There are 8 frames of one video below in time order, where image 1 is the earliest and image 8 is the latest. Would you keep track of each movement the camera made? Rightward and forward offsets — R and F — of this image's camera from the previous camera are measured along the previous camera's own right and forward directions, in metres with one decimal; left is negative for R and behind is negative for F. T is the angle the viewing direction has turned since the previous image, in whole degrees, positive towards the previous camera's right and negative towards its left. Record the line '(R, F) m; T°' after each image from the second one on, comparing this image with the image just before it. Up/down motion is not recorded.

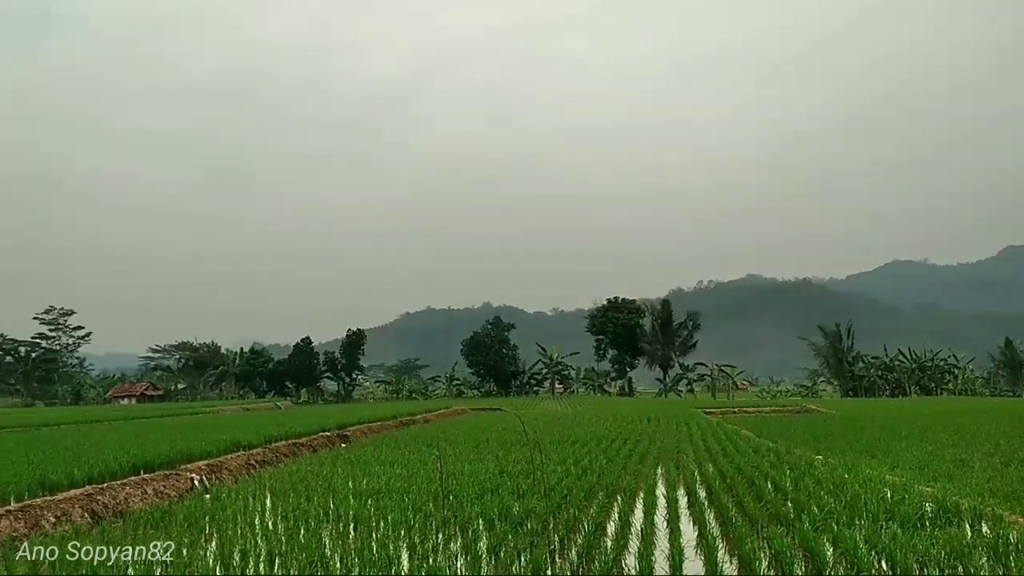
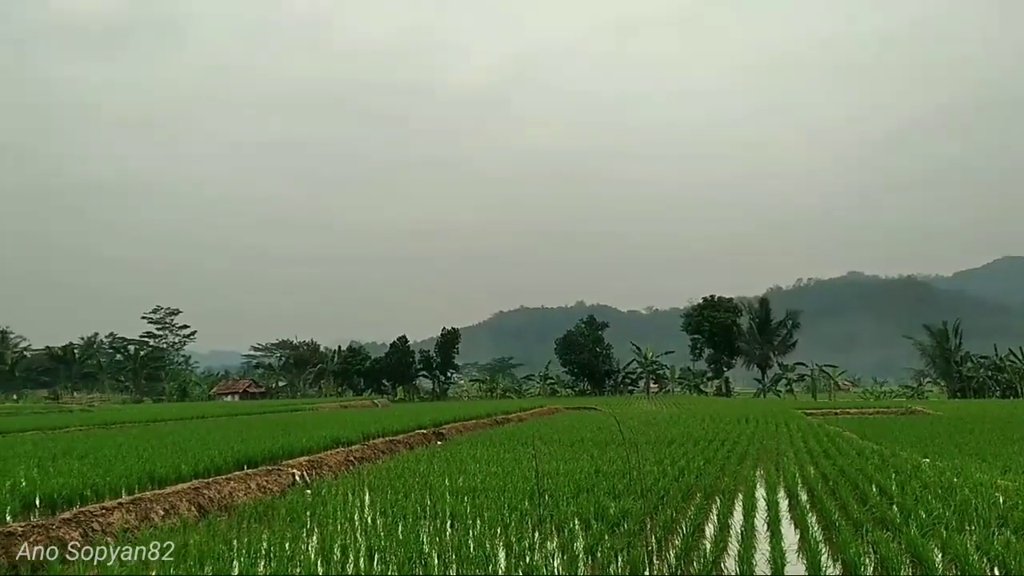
(-0.9, 0.0) m; -3°
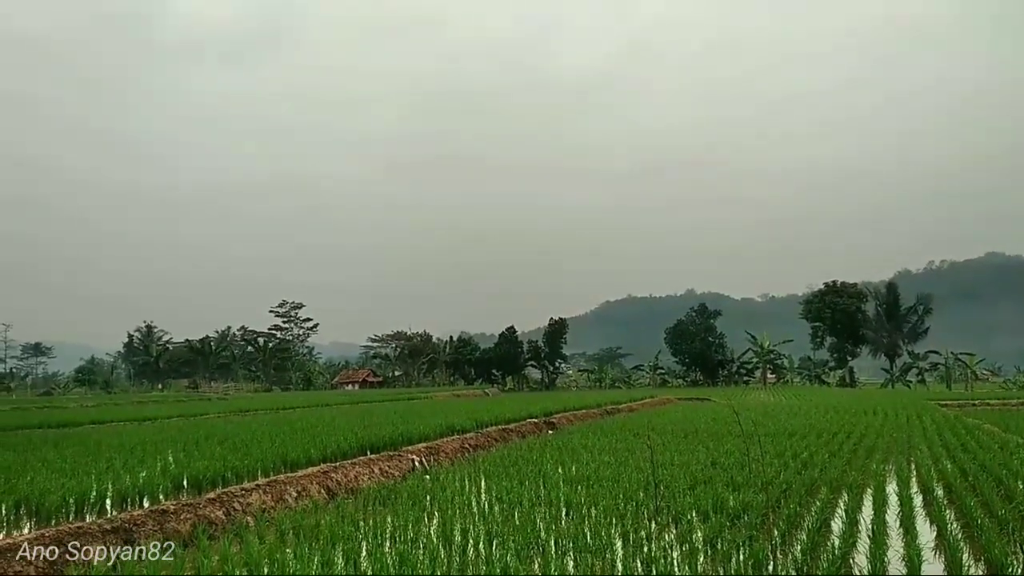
(-0.4, -0.1) m; -7°
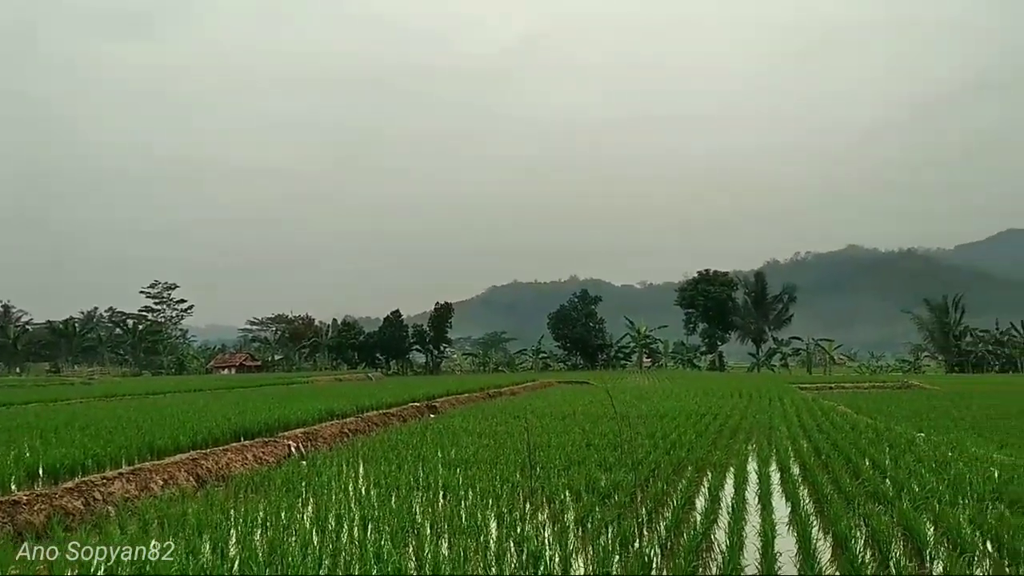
(+0.7, 0.0) m; +6°
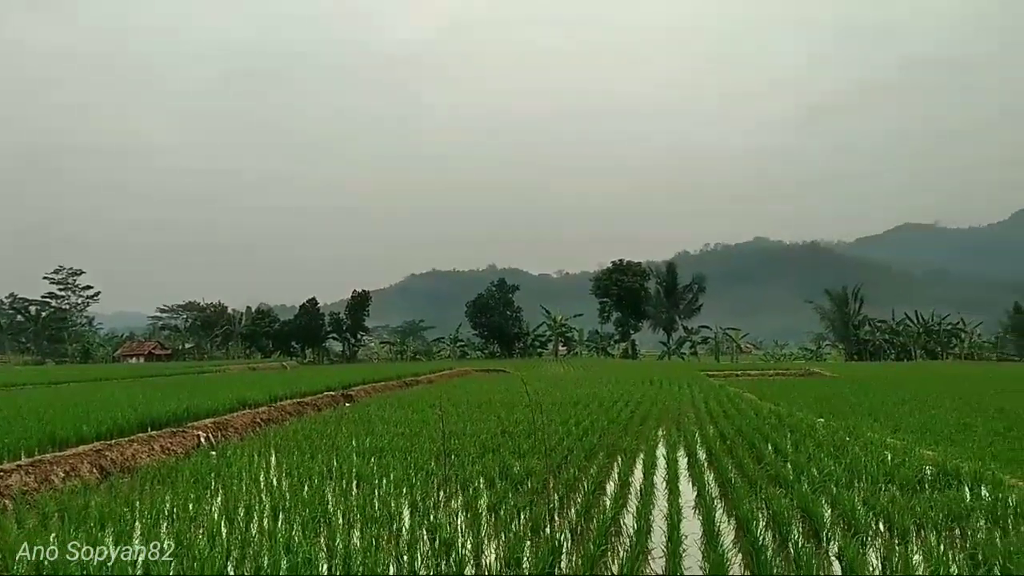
(+0.6, -0.1) m; +4°
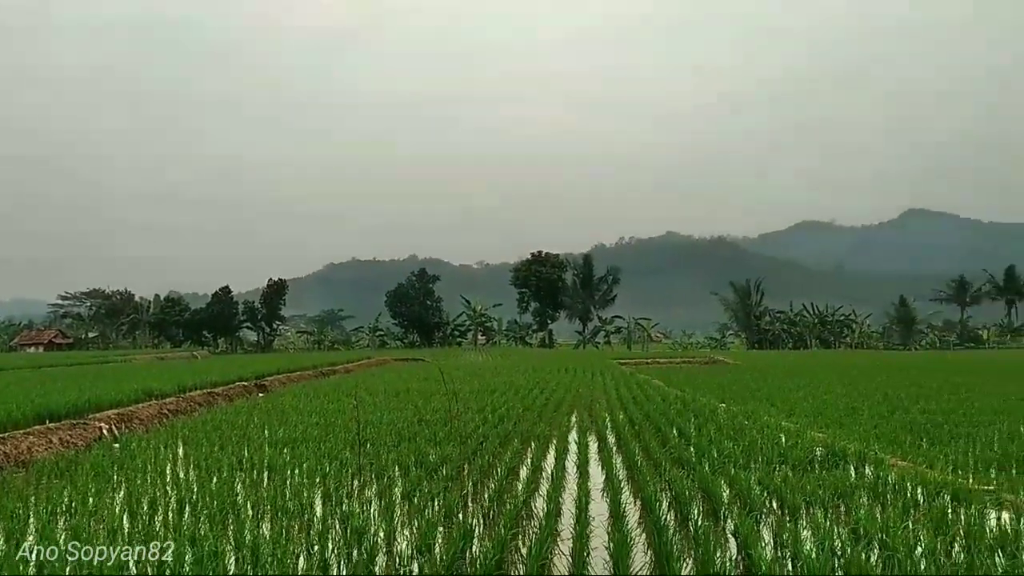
(+0.2, -0.1) m; +6°
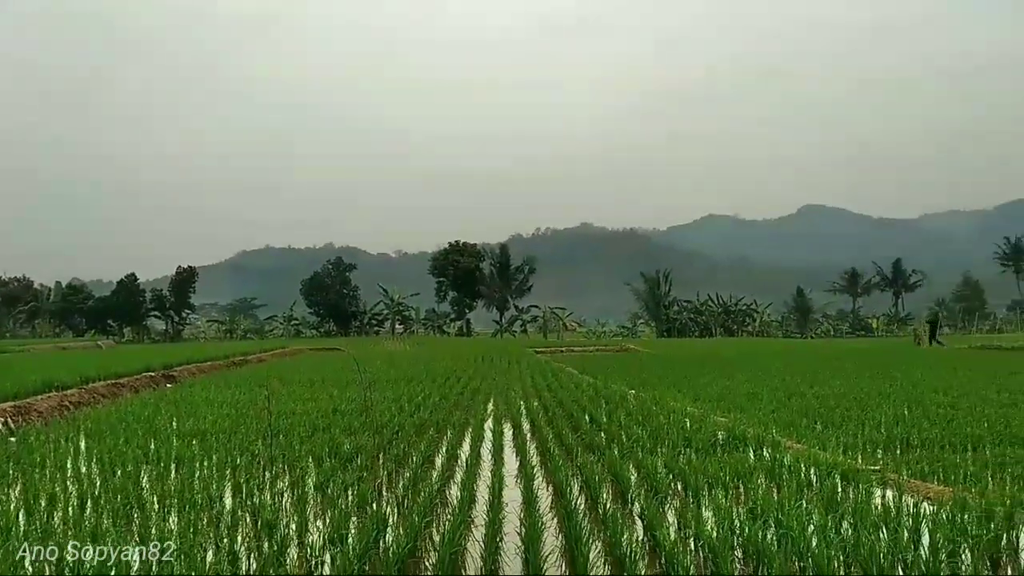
(+0.4, -0.1) m; +5°
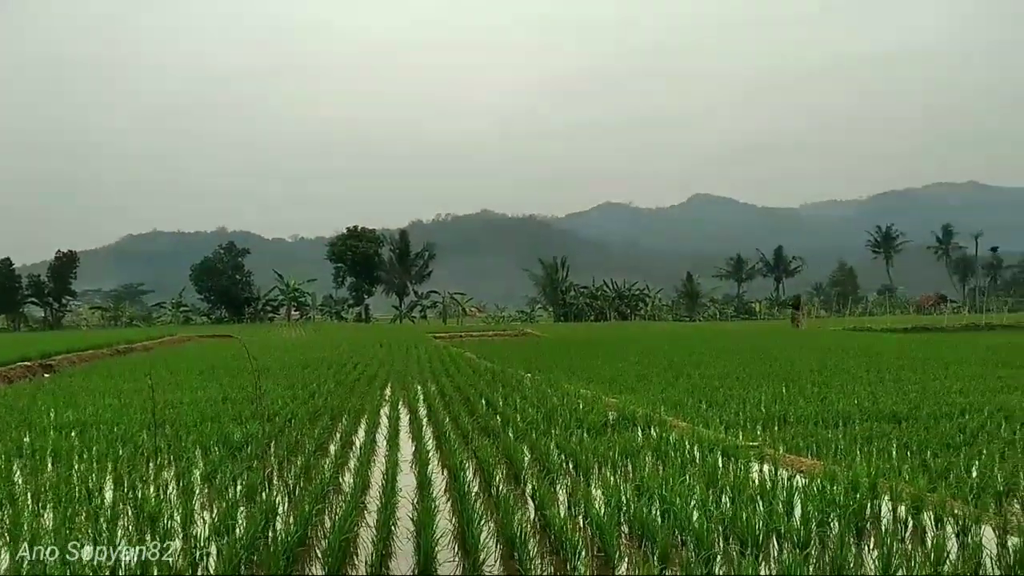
(+0.7, -0.1) m; +5°
